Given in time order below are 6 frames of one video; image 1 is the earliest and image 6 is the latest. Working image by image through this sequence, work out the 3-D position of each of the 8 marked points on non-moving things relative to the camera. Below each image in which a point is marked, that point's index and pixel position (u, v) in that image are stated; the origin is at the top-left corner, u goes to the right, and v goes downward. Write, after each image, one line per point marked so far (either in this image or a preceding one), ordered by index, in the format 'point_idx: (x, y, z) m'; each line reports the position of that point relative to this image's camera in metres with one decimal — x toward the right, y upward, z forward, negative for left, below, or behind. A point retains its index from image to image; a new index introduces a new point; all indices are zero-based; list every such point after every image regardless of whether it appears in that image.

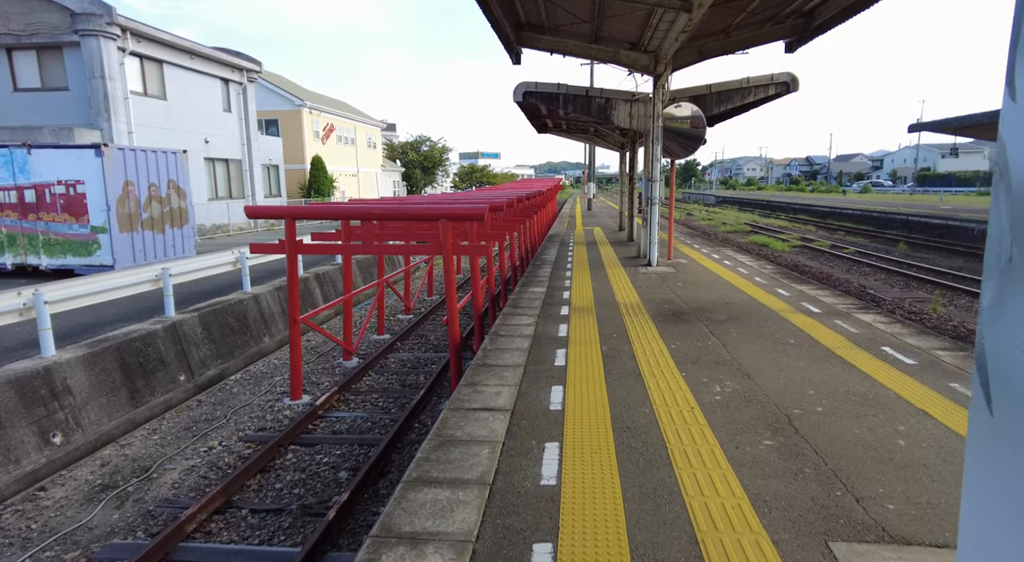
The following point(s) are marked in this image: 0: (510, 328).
0: (0.0, -0.5, +6.7) m
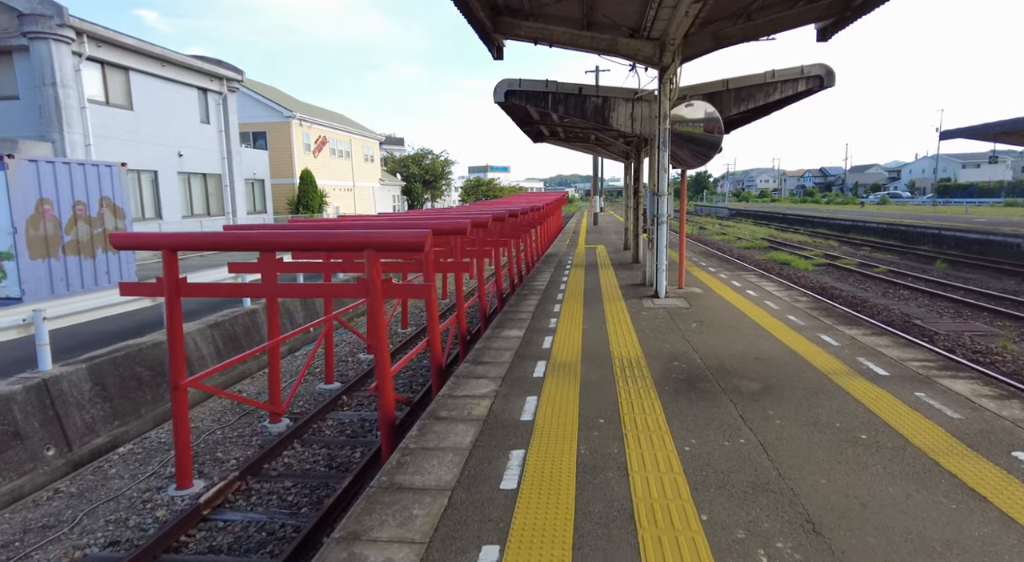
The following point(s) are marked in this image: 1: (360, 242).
0: (-0.4, -1.0, +4.8) m
1: (-1.3, +0.3, +5.1) m
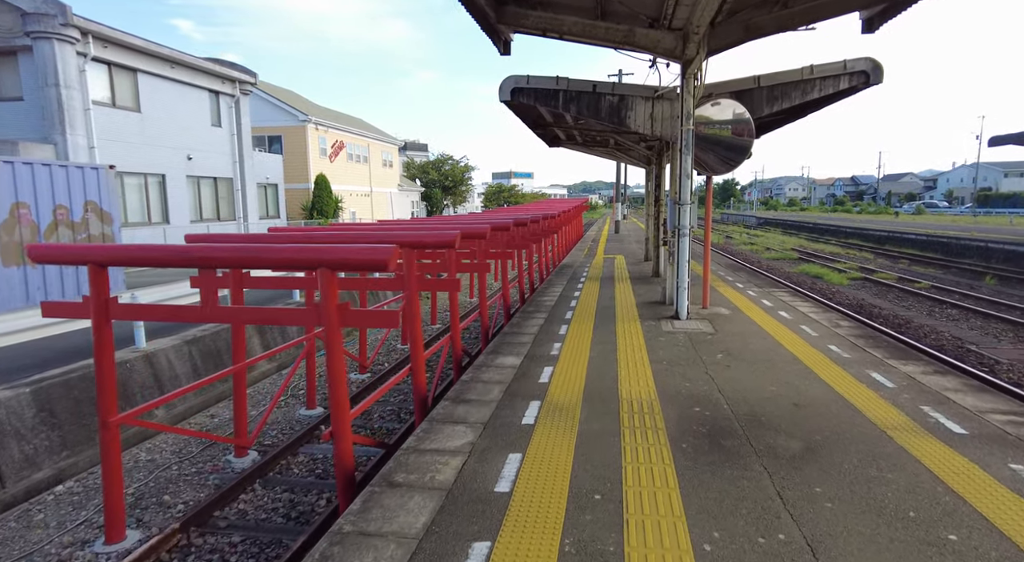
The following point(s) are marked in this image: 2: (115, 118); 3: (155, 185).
0: (-0.6, -1.1, +3.9) m
1: (-1.4, +0.1, +4.2) m
2: (-11.4, +4.7, +17.5) m
3: (-11.2, +3.0, +19.1) m
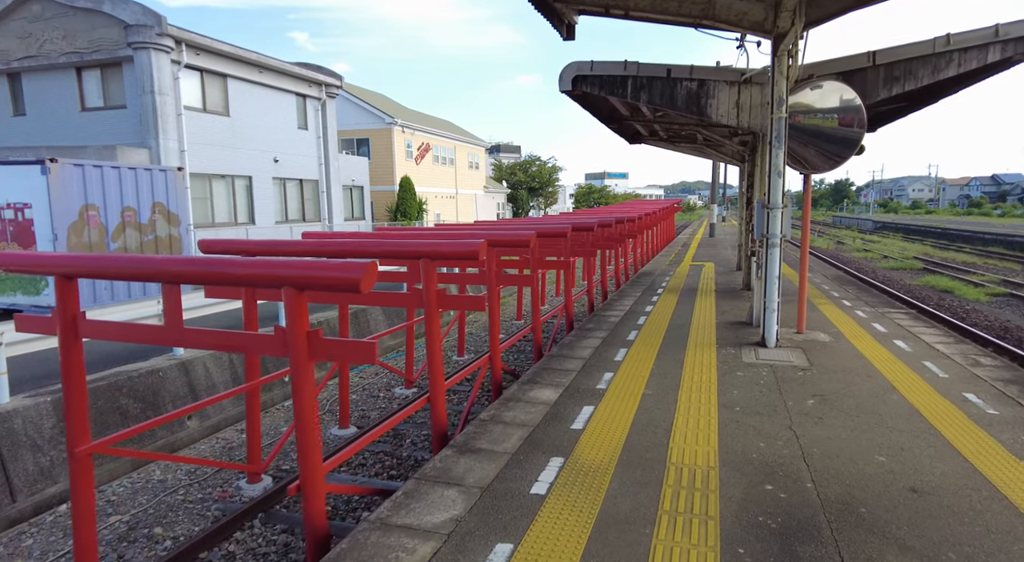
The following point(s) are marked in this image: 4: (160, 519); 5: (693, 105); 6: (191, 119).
0: (-0.6, -1.3, +3.0) m
1: (-1.3, 0.0, +3.4) m
2: (-9.1, +4.7, +18.1) m
3: (-8.7, +3.0, +19.7) m
4: (-3.0, -2.0, +5.3) m
5: (+2.5, +2.4, +8.2) m
6: (-9.3, +4.7, +17.6) m
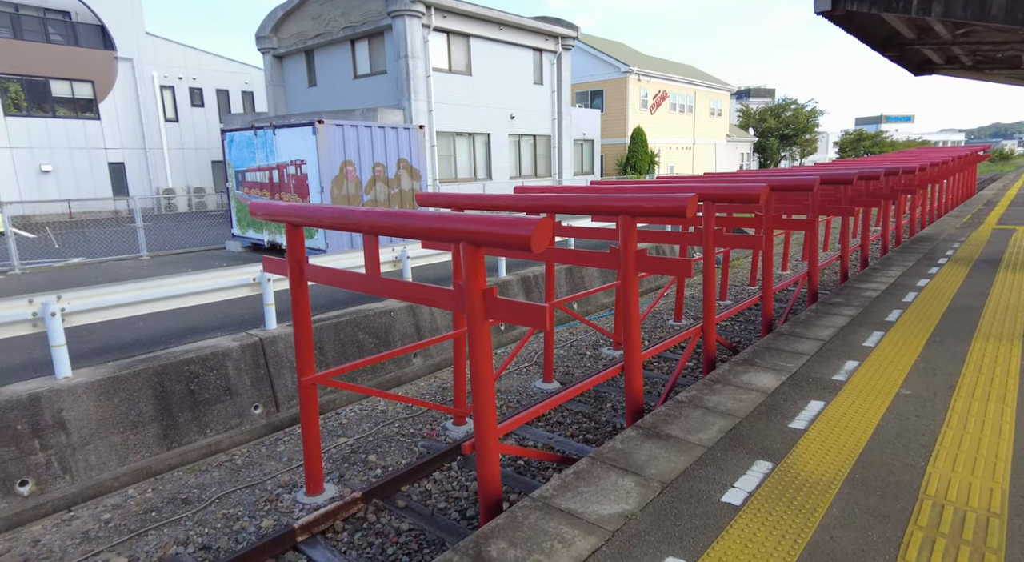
0: (+0.2, -1.1, +2.7) m
1: (-0.3, +0.3, +3.3) m
2: (-1.9, +6.3, +19.3) m
3: (-1.1, +4.7, +20.8) m
4: (-1.3, -1.6, +5.8) m
5: (+5.1, +2.7, +6.2) m
6: (-2.3, +6.3, +18.9) m
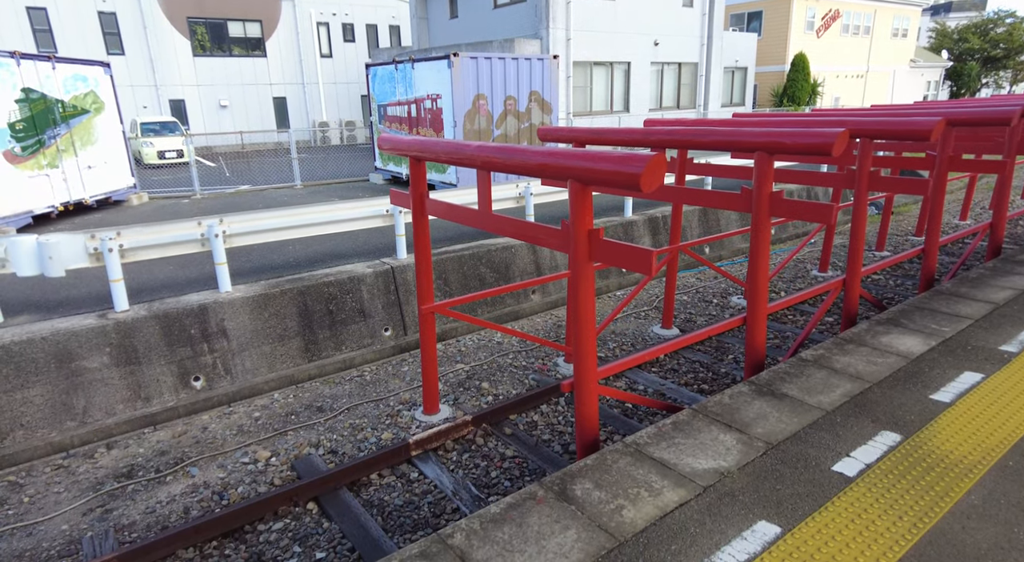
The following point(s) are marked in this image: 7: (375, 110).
0: (+0.5, -0.8, +2.7) m
1: (+0.3, +0.6, +3.2) m
2: (+2.4, +8.3, +18.5) m
3: (+3.6, +6.8, +19.9) m
4: (-0.2, -0.9, +6.0) m
5: (+6.2, +3.0, +4.6) m
6: (+2.0, +8.2, +18.2) m
7: (-3.0, +3.8, +13.6) m
